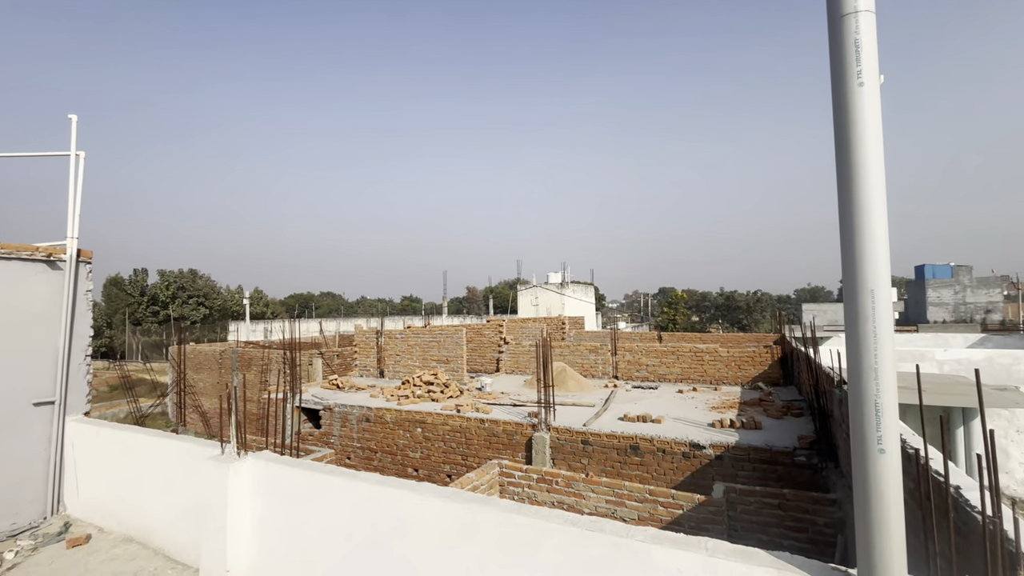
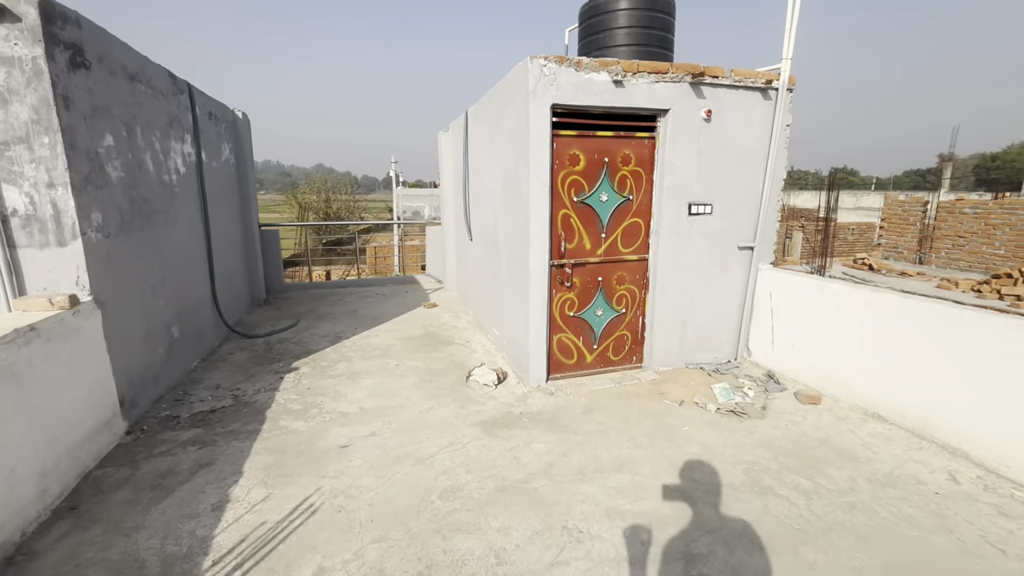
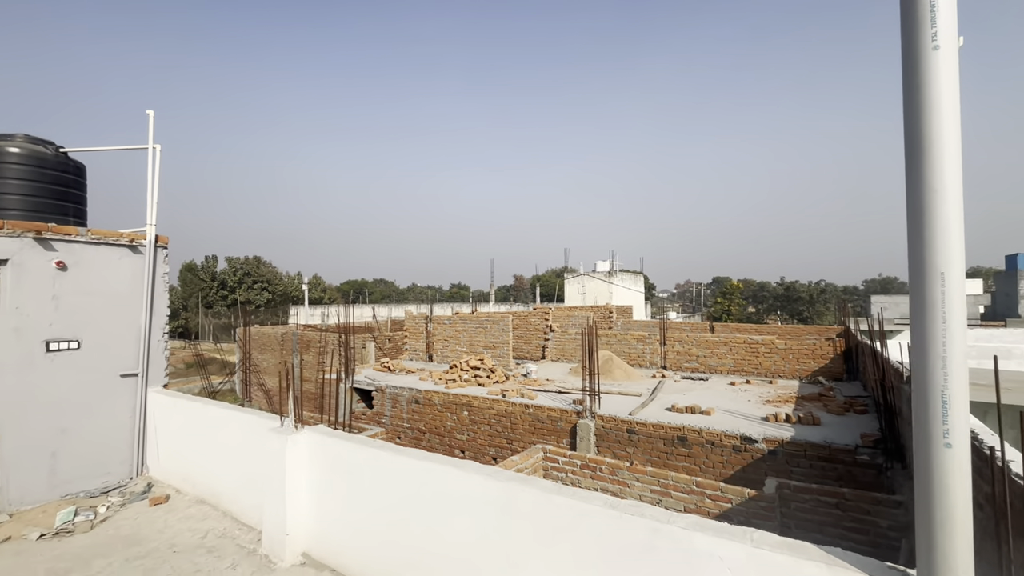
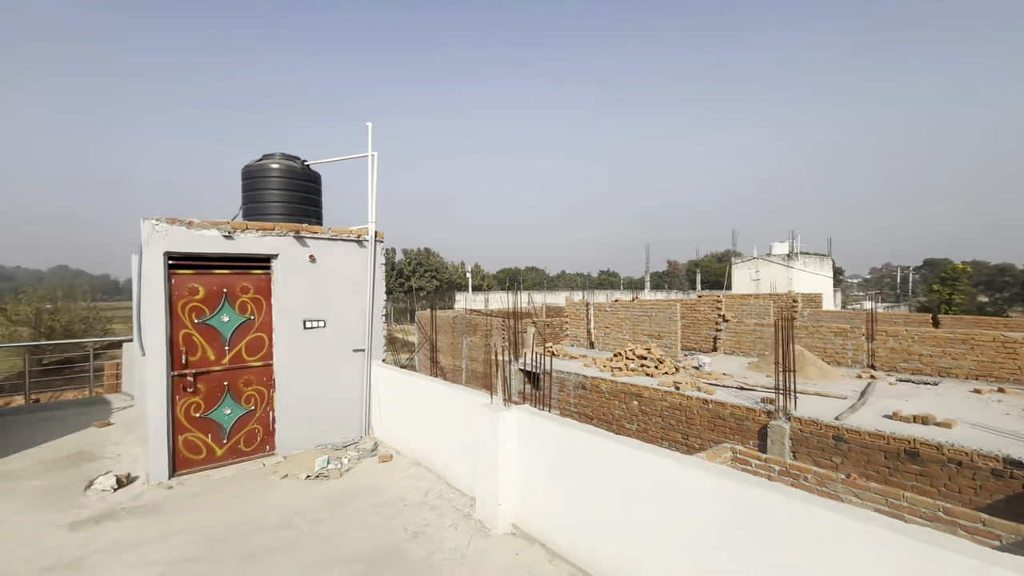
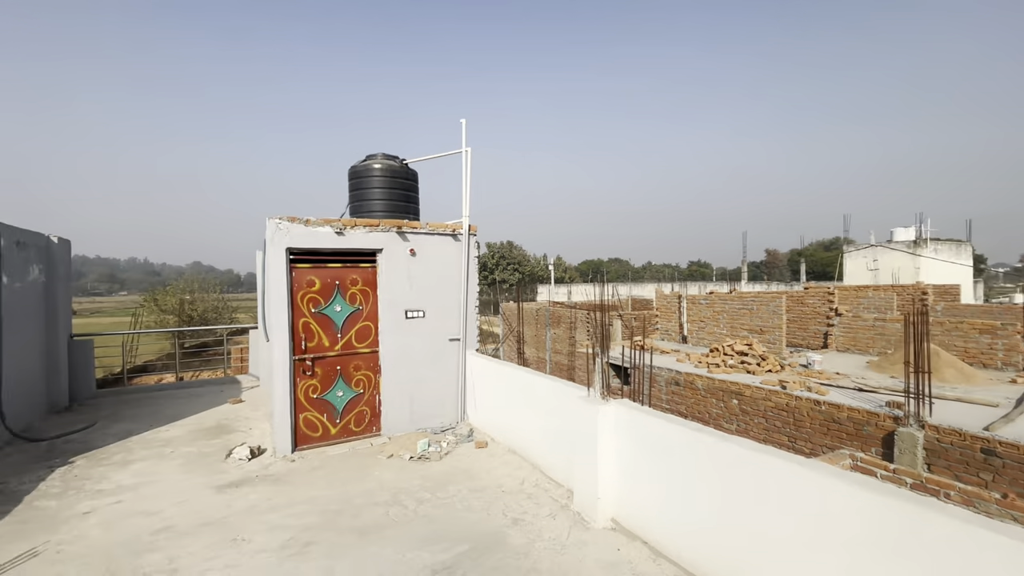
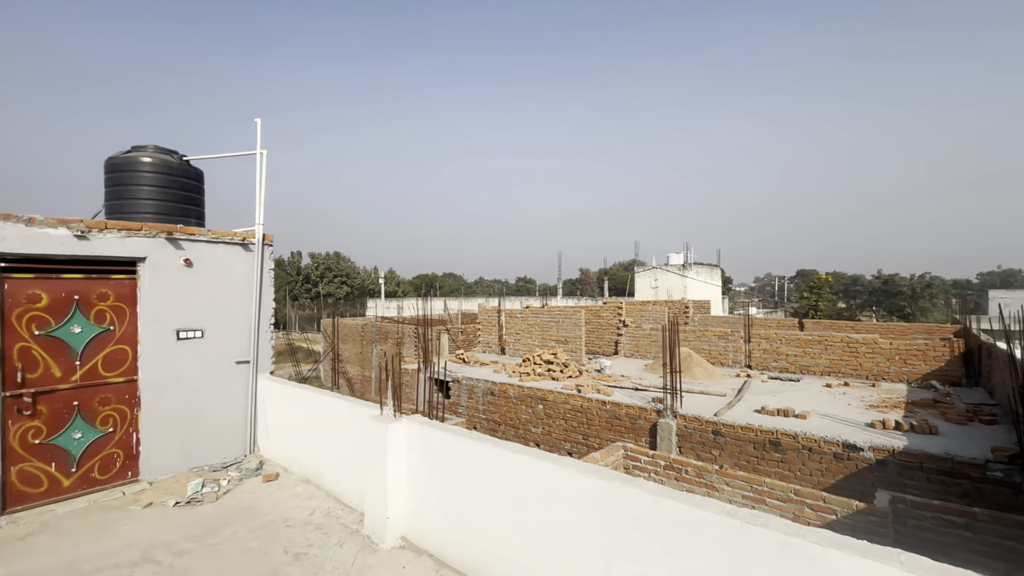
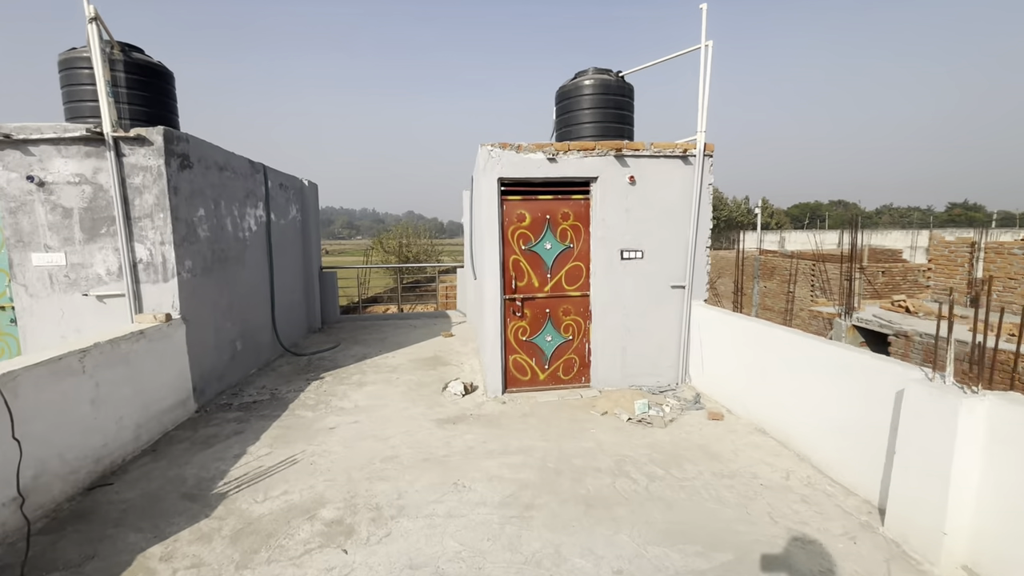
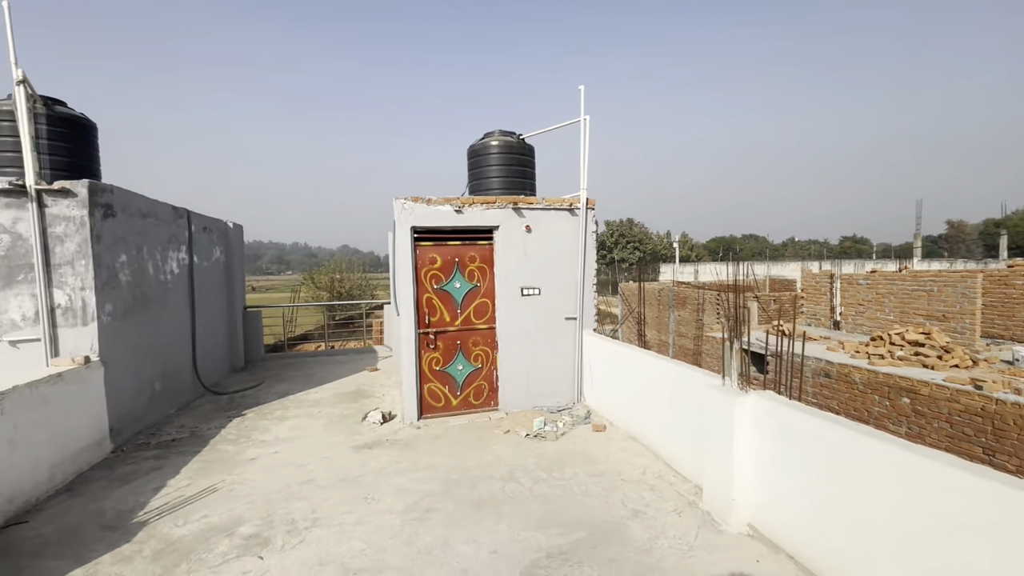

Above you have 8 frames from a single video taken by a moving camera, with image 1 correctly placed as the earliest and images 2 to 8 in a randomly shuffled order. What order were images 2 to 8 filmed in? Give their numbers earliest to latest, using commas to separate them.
3, 6, 4, 5, 8, 7, 2
